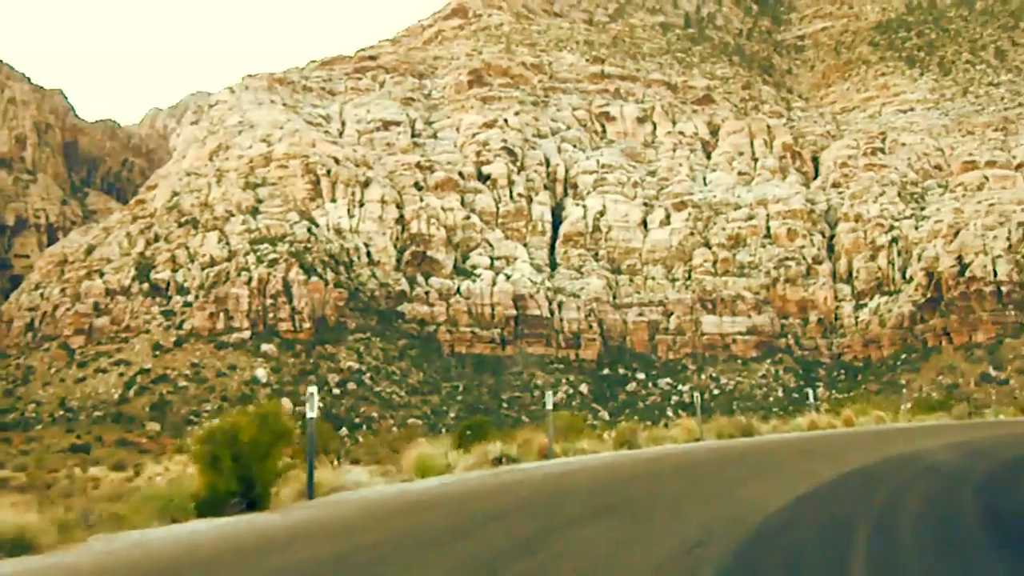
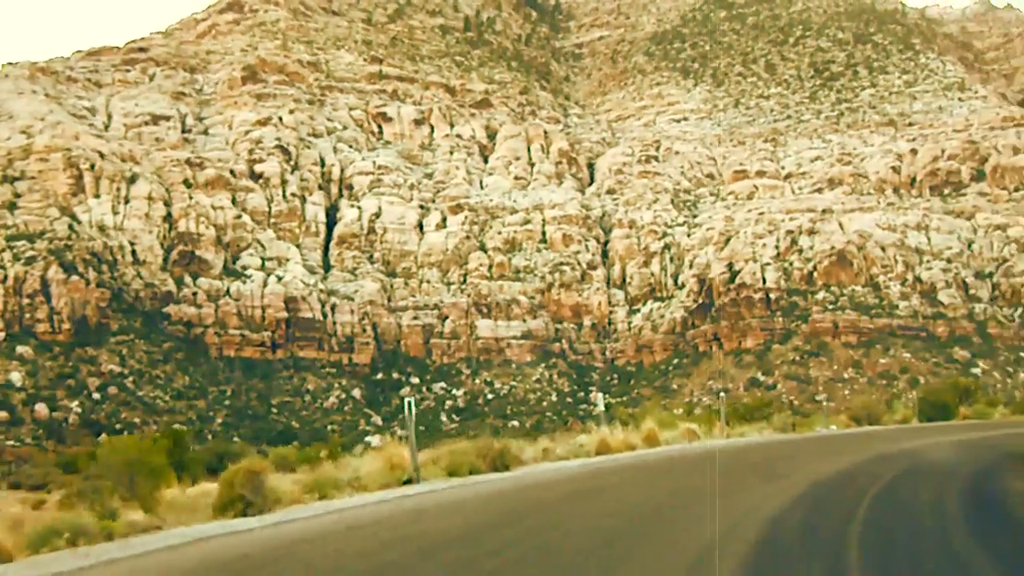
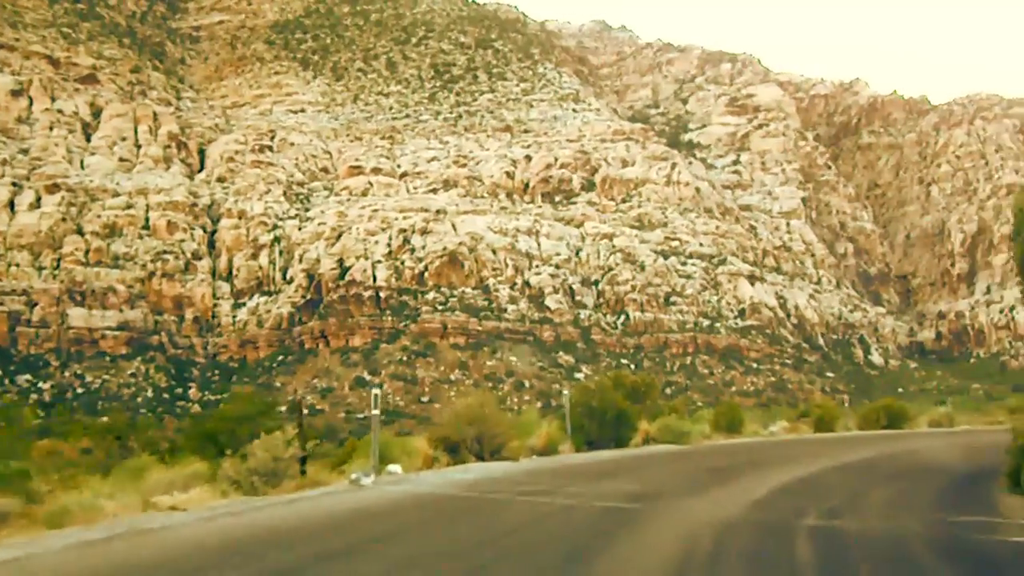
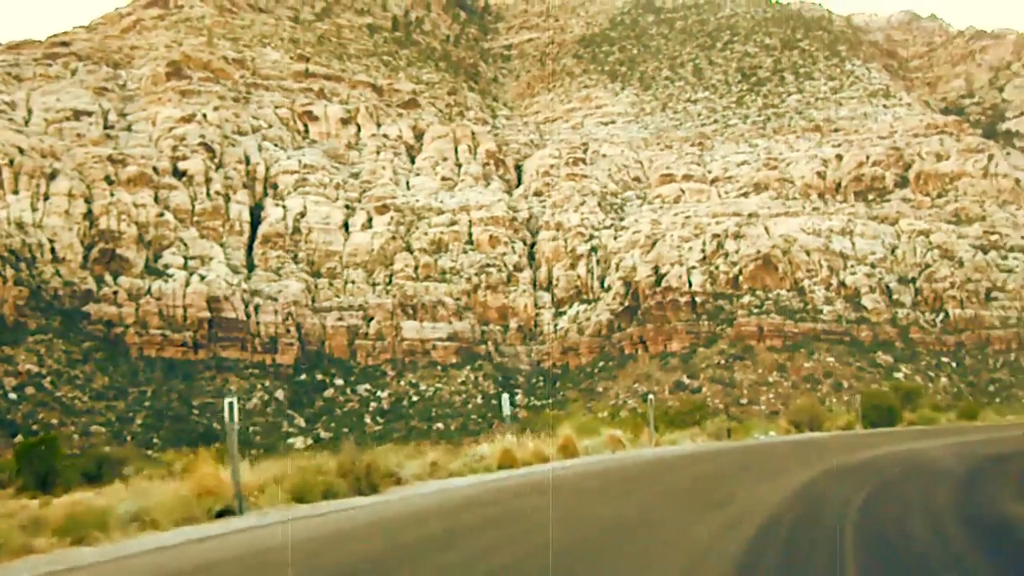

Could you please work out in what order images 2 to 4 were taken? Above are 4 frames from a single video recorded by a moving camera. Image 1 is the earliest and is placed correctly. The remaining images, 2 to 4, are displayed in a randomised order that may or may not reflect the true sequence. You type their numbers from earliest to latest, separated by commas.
2, 4, 3
